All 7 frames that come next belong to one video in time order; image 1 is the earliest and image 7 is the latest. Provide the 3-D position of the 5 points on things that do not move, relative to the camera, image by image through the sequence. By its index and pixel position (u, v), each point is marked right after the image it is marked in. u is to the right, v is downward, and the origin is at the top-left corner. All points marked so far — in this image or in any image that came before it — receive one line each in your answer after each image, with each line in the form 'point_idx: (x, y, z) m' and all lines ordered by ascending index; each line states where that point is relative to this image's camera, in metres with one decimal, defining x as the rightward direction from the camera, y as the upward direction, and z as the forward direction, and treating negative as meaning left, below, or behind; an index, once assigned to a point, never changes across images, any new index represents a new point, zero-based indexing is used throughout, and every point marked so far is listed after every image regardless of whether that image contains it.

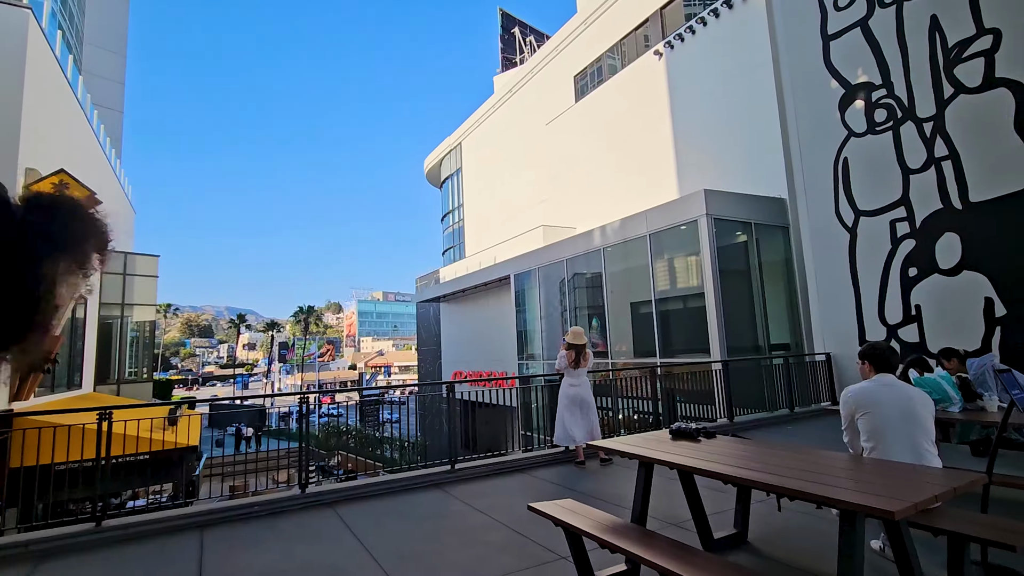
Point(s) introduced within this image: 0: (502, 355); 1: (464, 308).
0: (-0.3, -2.1, +16.0) m
1: (-1.6, -0.7, +18.4) m
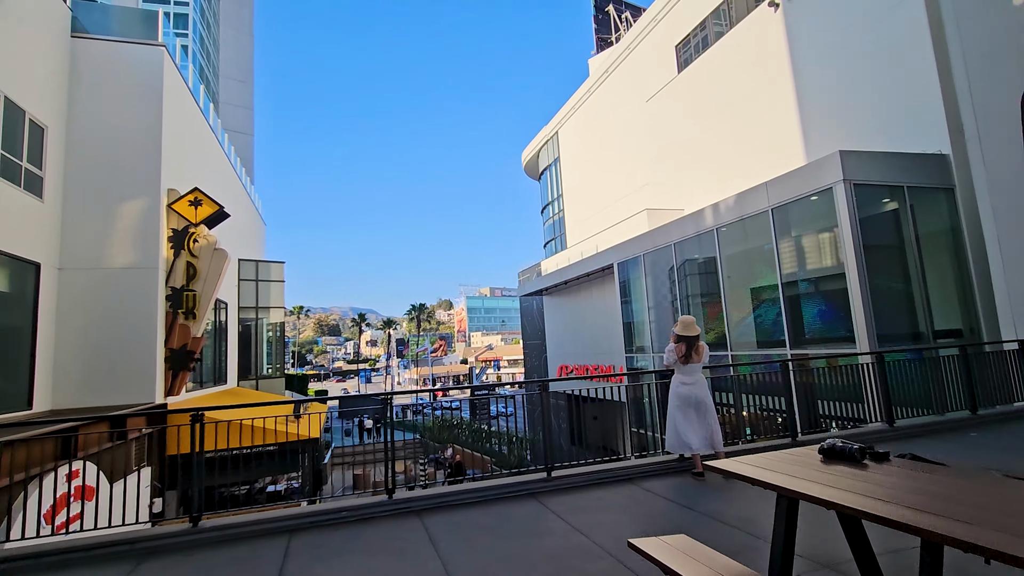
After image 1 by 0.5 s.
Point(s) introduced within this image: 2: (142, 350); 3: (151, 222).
0: (+2.9, -1.8, +15.3) m
1: (+2.0, -0.4, +17.9) m
2: (-6.7, -1.1, +9.3) m
3: (-6.7, +1.2, +9.6) m
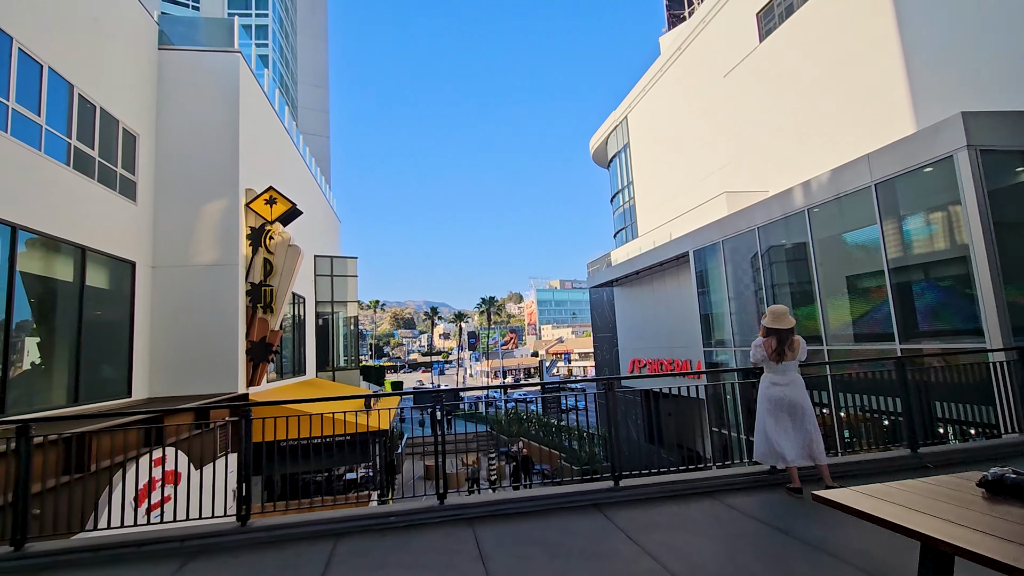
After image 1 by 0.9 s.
0: (+4.9, -1.5, +14.4) m
1: (+4.3, -0.1, +17.2) m
2: (-5.5, -1.0, +9.8) m
3: (-5.5, +1.3, +10.0) m
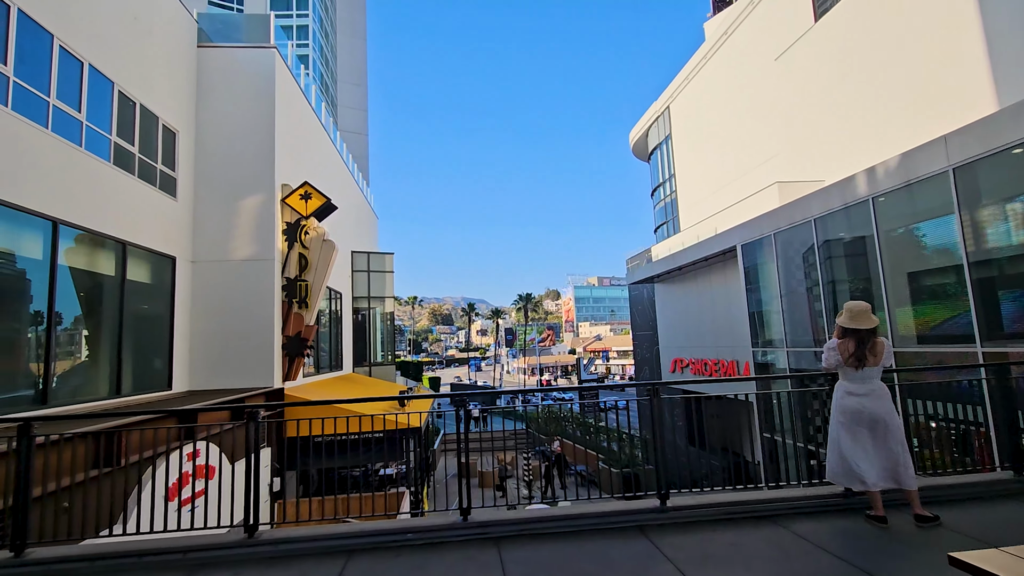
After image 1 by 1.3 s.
0: (+5.8, -1.4, +13.7) m
1: (+5.5, 0.0, +16.5) m
2: (-4.8, -0.9, +9.8) m
3: (-4.8, +1.4, +10.1) m
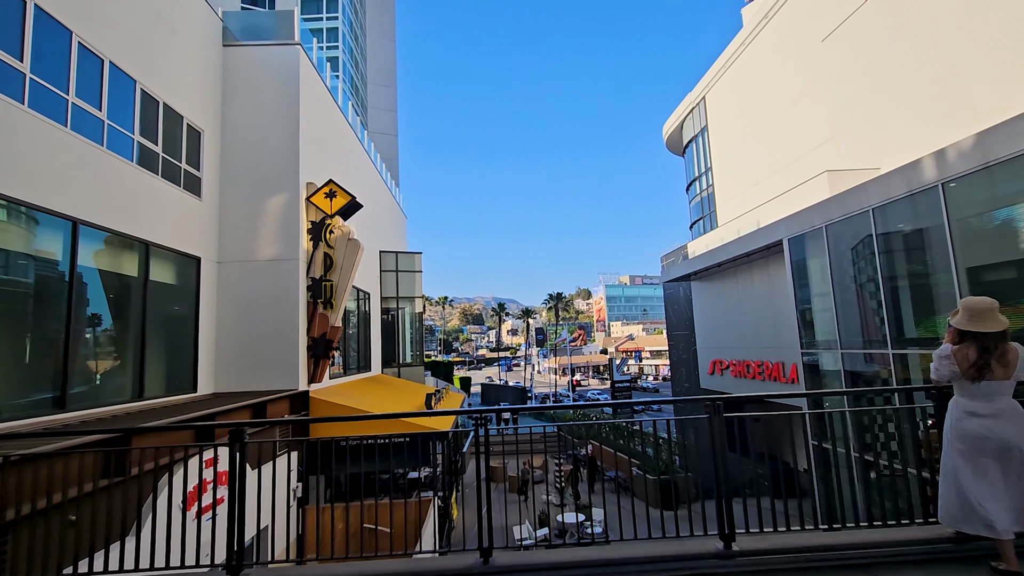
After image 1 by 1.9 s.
0: (+6.6, -1.3, +12.9) m
1: (+6.4, +0.1, +15.7) m
2: (-4.2, -1.0, +9.6) m
3: (-4.3, +1.4, +9.9) m
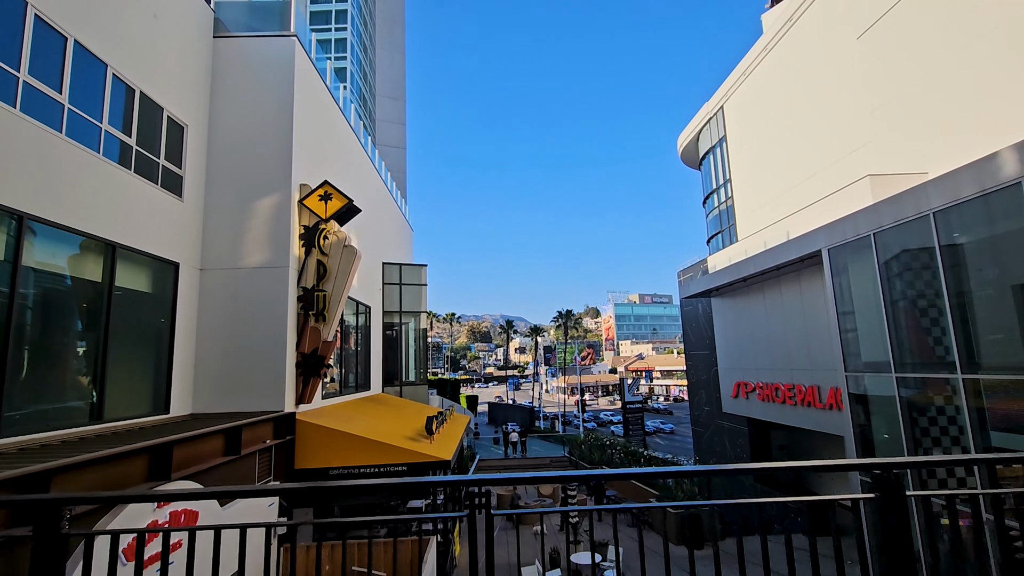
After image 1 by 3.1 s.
0: (+6.8, -1.7, +11.8) m
1: (+6.7, -0.4, +14.6) m
2: (-4.1, -1.1, +8.7) m
3: (-4.1, +1.2, +9.1) m
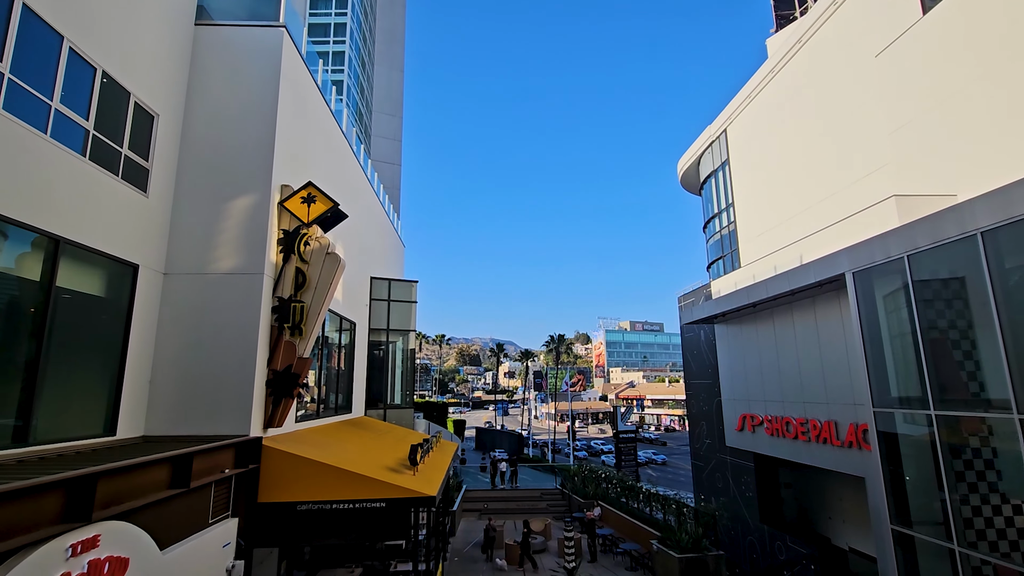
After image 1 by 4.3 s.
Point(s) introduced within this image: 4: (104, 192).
0: (+6.7, -2.3, +11.0) m
1: (+6.6, -1.1, +13.9) m
2: (-4.1, -1.3, +7.8) m
3: (-4.1, +1.1, +8.2) m
4: (-5.5, +1.3, +6.8) m
